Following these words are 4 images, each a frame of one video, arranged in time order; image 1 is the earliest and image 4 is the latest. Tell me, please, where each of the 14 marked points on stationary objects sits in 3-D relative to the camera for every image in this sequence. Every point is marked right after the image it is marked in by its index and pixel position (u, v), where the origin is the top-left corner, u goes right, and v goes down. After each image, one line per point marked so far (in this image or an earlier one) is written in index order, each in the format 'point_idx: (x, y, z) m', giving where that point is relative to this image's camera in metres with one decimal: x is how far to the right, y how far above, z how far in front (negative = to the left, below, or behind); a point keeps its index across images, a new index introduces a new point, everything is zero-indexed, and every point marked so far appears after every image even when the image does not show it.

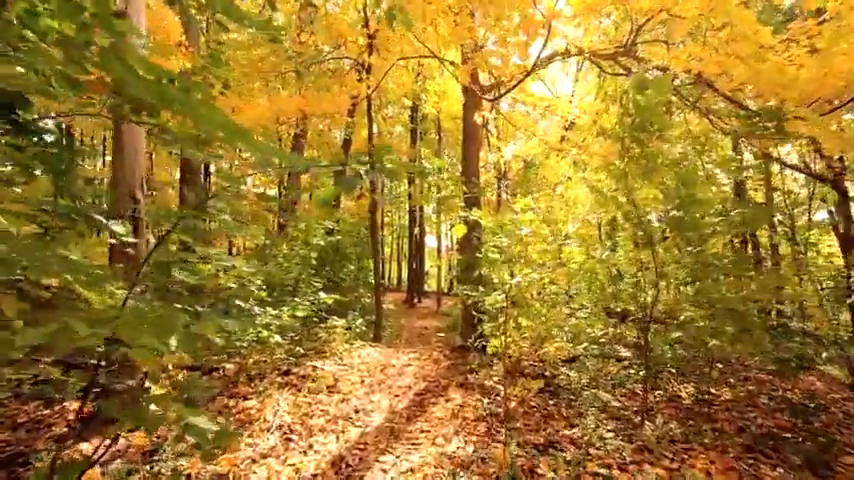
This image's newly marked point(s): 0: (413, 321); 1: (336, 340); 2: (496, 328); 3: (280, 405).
0: (-0.3, -1.5, +15.1) m
1: (-0.9, -1.0, +7.8) m
2: (+0.6, -0.7, +6.6) m
3: (-0.9, -1.0, +4.8) m
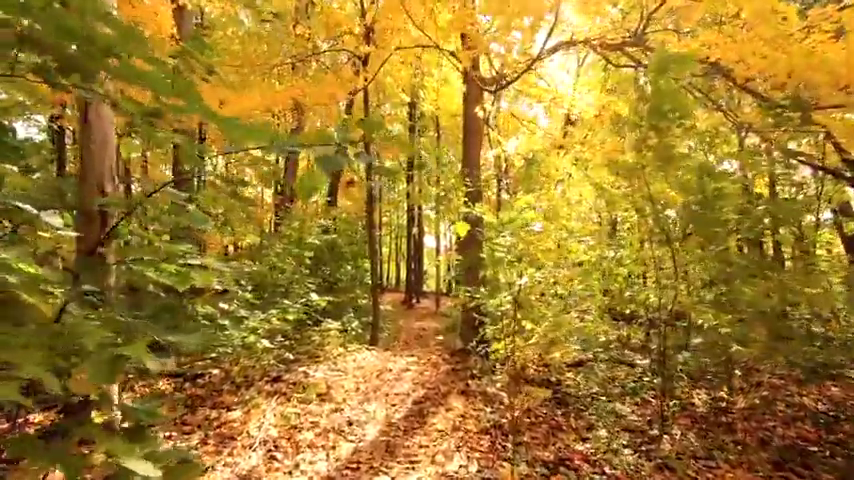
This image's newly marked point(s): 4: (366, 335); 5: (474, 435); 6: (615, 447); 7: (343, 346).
0: (-0.3, -1.5, +14.7) m
1: (-0.9, -1.0, +7.4) m
2: (+0.6, -0.7, +6.2) m
3: (-0.9, -1.0, +4.4) m
4: (-0.7, -1.2, +9.6) m
5: (+0.3, -1.1, +4.6) m
6: (+1.0, -1.2, +4.4) m
7: (-0.8, -1.0, +7.7) m
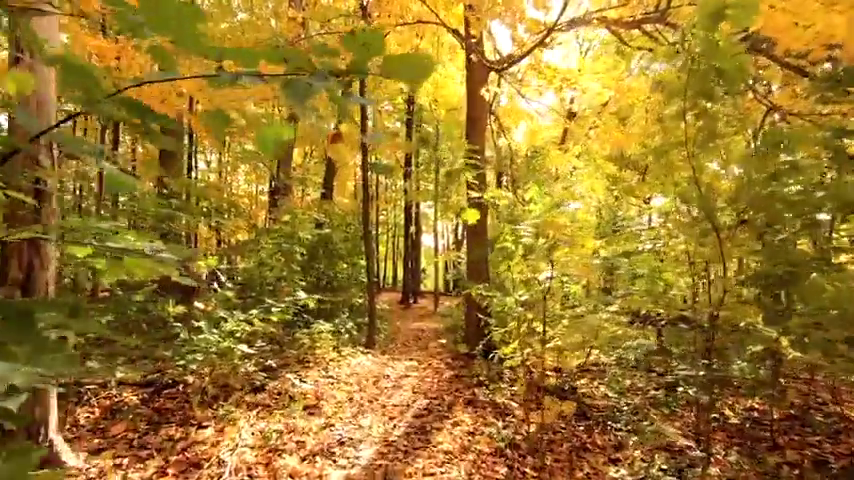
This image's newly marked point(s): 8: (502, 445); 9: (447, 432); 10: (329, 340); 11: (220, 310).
0: (-0.3, -1.5, +14.1) m
1: (-0.9, -0.9, +6.8) m
2: (+0.6, -0.7, +5.6) m
3: (-0.9, -0.9, +3.8) m
4: (-0.7, -1.1, +9.0) m
5: (+0.3, -1.1, +4.0) m
6: (+1.1, -1.1, +3.8) m
7: (-0.8, -1.0, +7.1) m
8: (+0.4, -1.1, +4.2) m
9: (+0.1, -1.1, +4.4) m
10: (-0.9, -0.9, +7.1) m
11: (-1.4, -0.5, +5.3) m
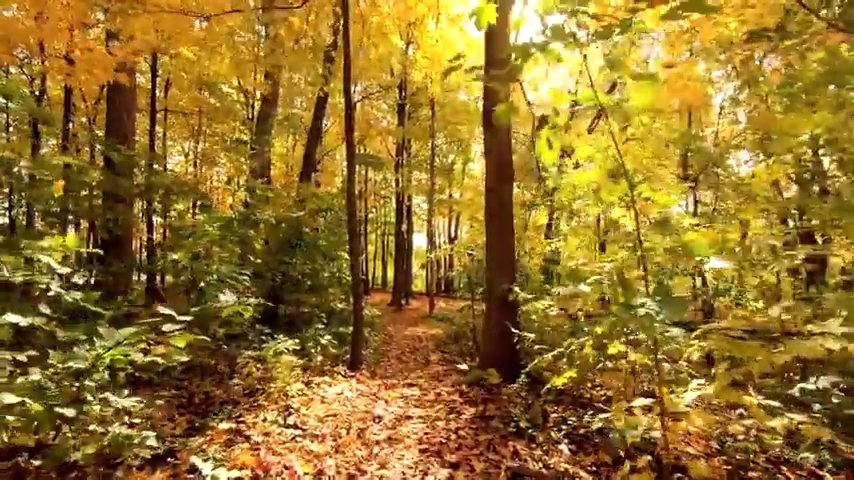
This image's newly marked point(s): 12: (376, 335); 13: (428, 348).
0: (-0.4, -1.3, +11.9) m
1: (-0.8, -0.8, +4.6) m
2: (+0.7, -0.5, +3.5) m
3: (-0.8, -0.8, +1.7) m
4: (-0.7, -1.0, +6.9) m
5: (+0.4, -0.9, +1.8) m
6: (+1.2, -1.0, +1.7) m
7: (-0.7, -0.8, +4.9) m
8: (+0.5, -0.9, +2.1) m
9: (+0.2, -0.9, +2.3) m
10: (-0.8, -0.8, +5.0) m
11: (-1.3, -0.3, +3.1) m
12: (-0.6, -1.2, +9.8) m
13: (0.0, -1.3, +9.3) m
